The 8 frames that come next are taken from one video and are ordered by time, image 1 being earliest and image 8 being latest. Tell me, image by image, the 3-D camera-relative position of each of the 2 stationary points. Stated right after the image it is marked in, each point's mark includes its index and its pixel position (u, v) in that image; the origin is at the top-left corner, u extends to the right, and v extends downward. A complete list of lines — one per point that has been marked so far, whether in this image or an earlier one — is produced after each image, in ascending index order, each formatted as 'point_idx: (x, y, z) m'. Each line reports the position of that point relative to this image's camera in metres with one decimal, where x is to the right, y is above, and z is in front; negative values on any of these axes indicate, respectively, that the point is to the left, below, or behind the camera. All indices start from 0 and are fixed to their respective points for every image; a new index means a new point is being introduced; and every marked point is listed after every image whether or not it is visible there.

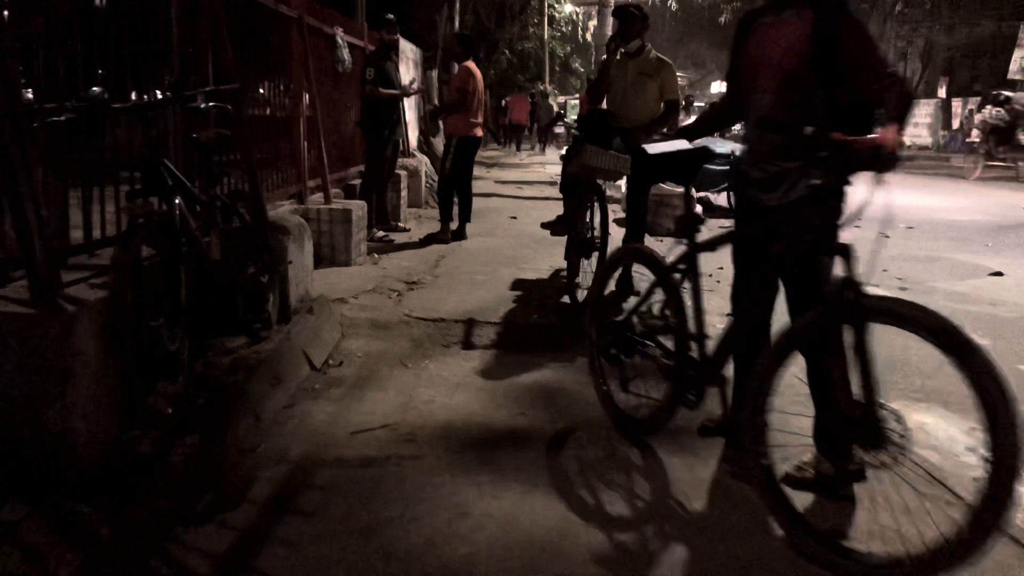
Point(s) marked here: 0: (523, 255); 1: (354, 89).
0: (+0.1, +0.3, +7.0) m
1: (-1.5, +1.8, +8.2) m
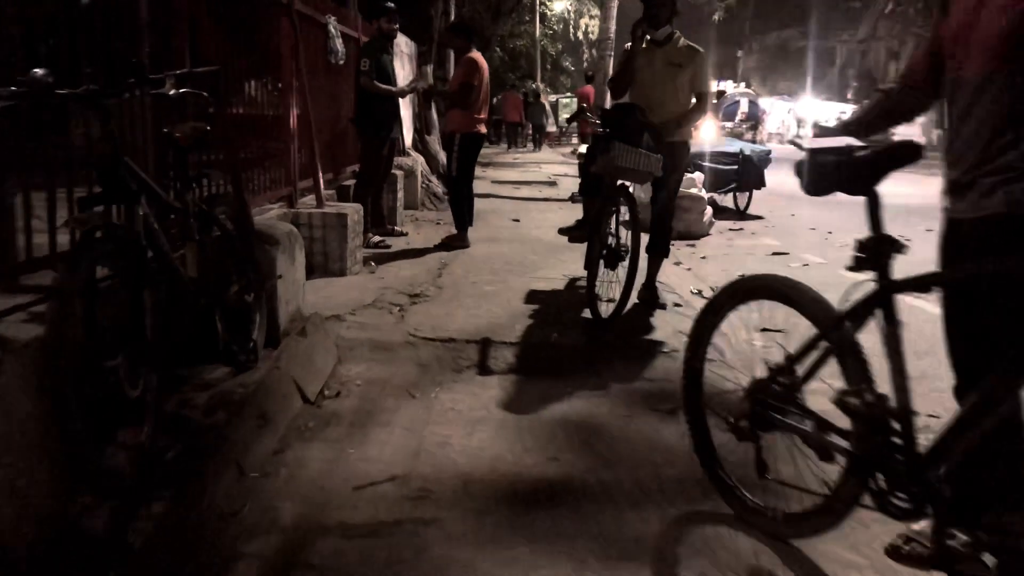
0: (+0.1, +0.2, +6.5) m
1: (-1.4, +1.8, +7.6) m
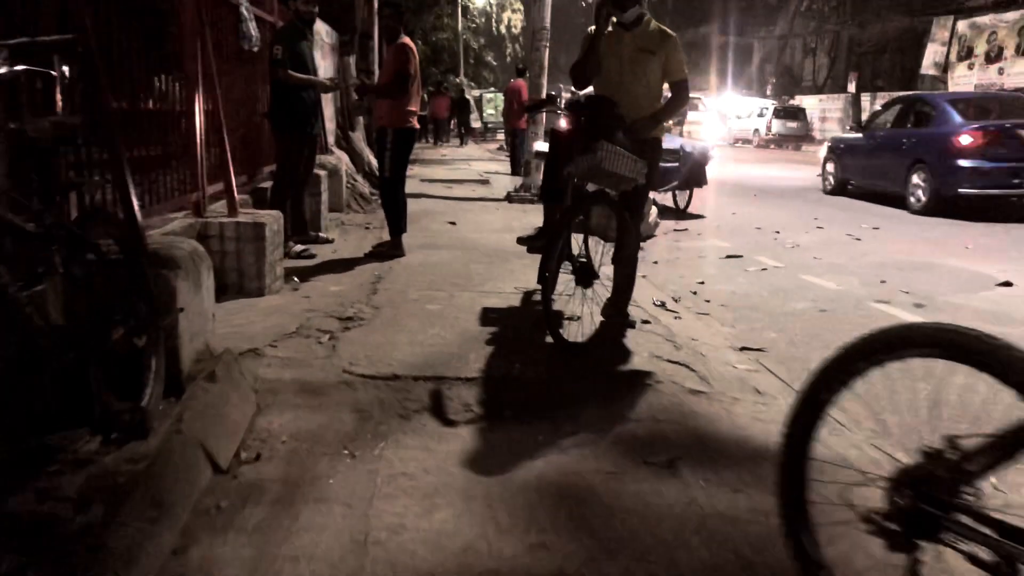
0: (-0.2, +0.1, +5.8) m
1: (-1.9, +1.6, +6.8) m
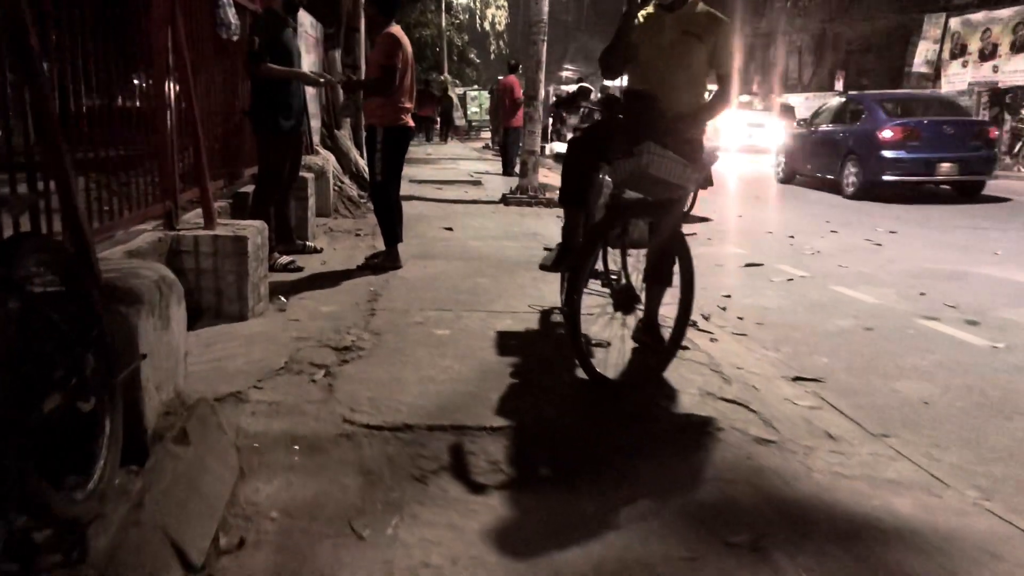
0: (-0.2, 0.0, +5.2) m
1: (-1.9, +1.5, +6.2) m
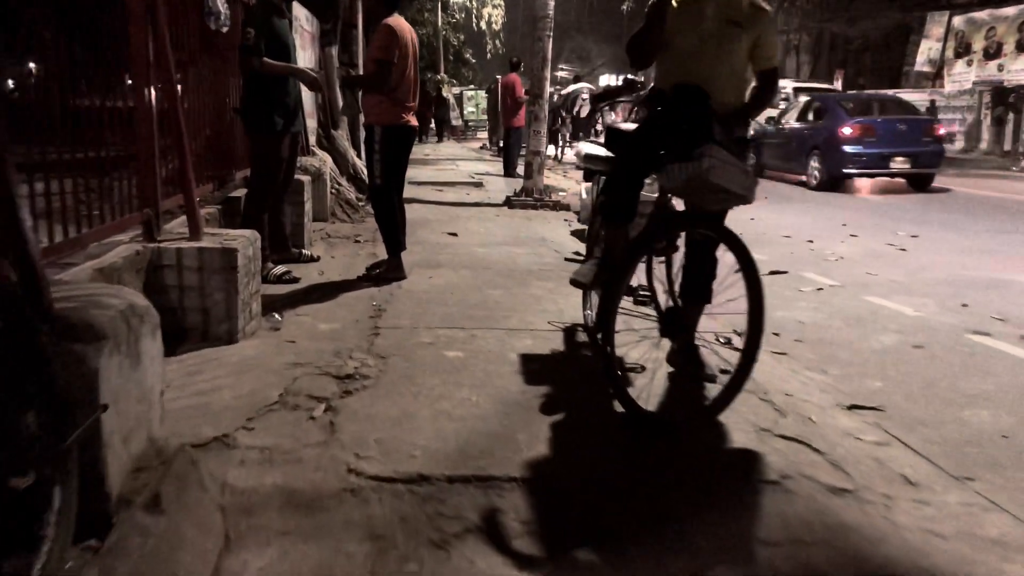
0: (-0.1, -0.1, +4.8) m
1: (-1.8, +1.5, +5.7) m
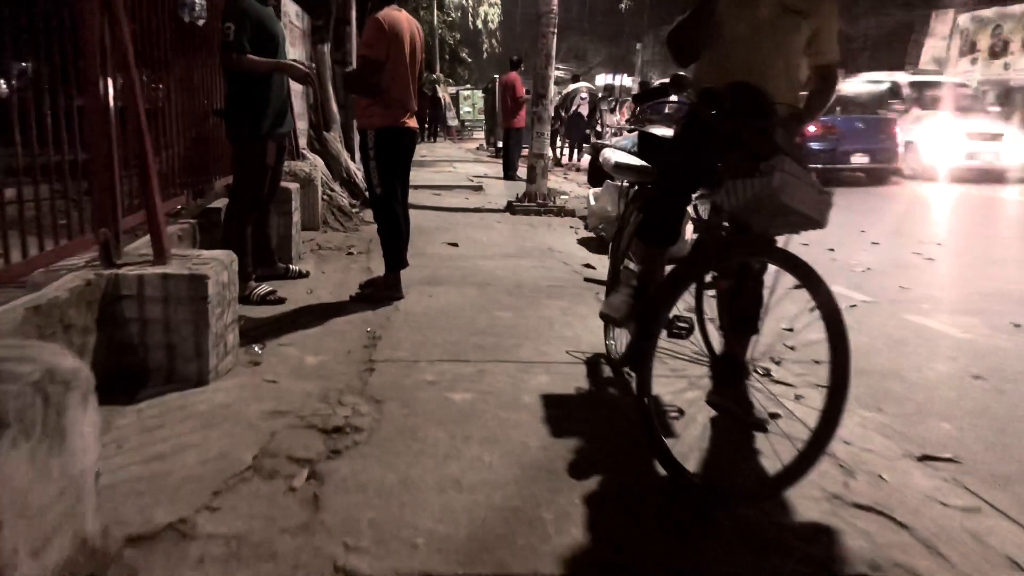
0: (0.0, -0.2, +4.3) m
1: (-1.8, +1.4, +5.2) m
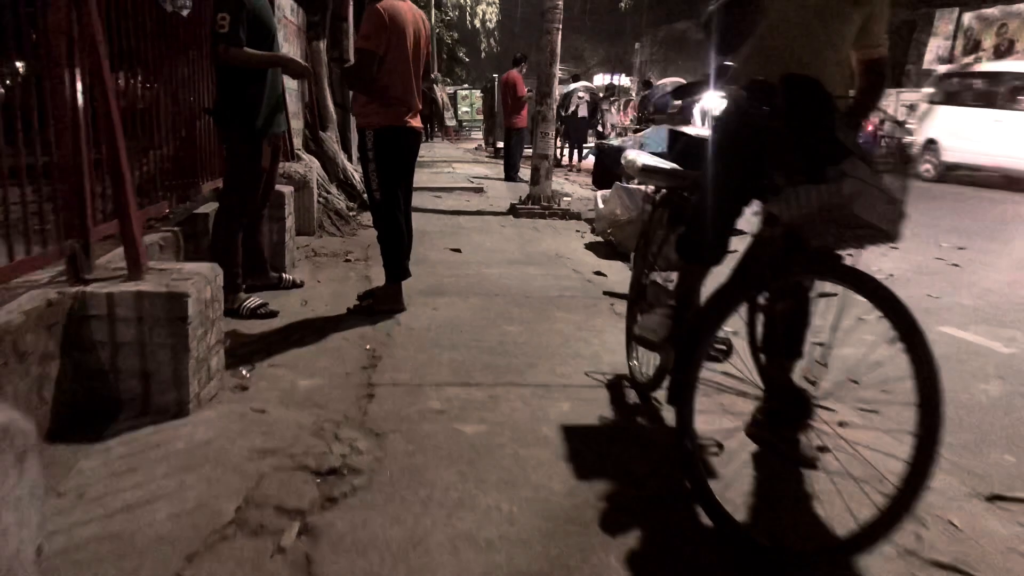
0: (0.0, -0.2, +3.9) m
1: (-1.7, +1.3, +4.9) m
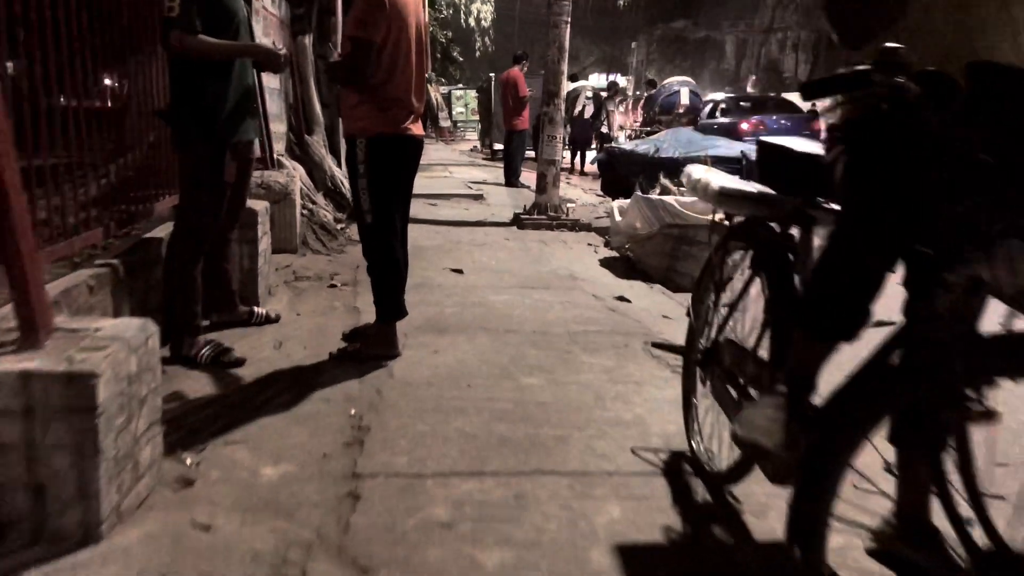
0: (+0.1, -0.4, +3.2) m
1: (-1.6, +1.1, +4.1) m
